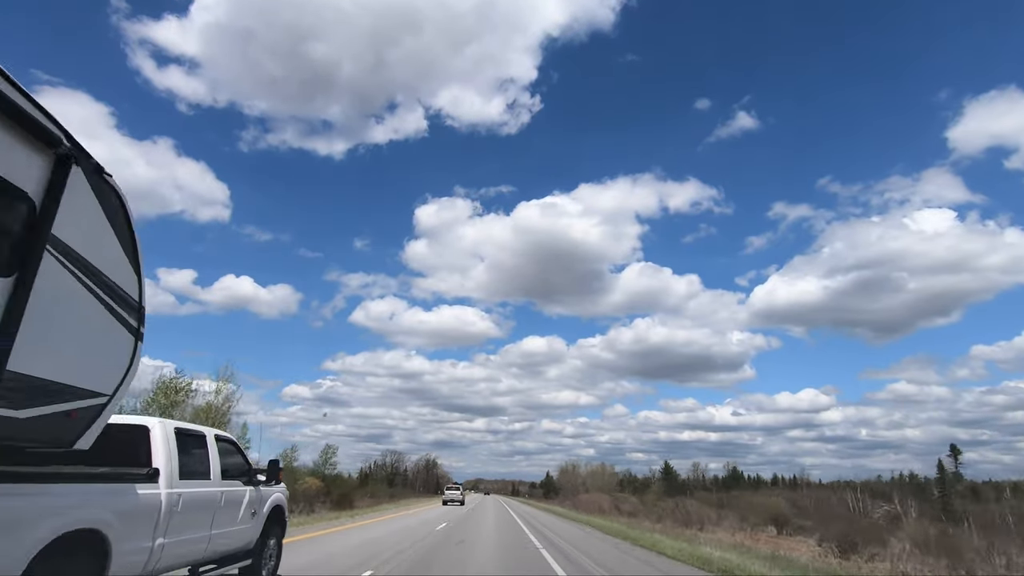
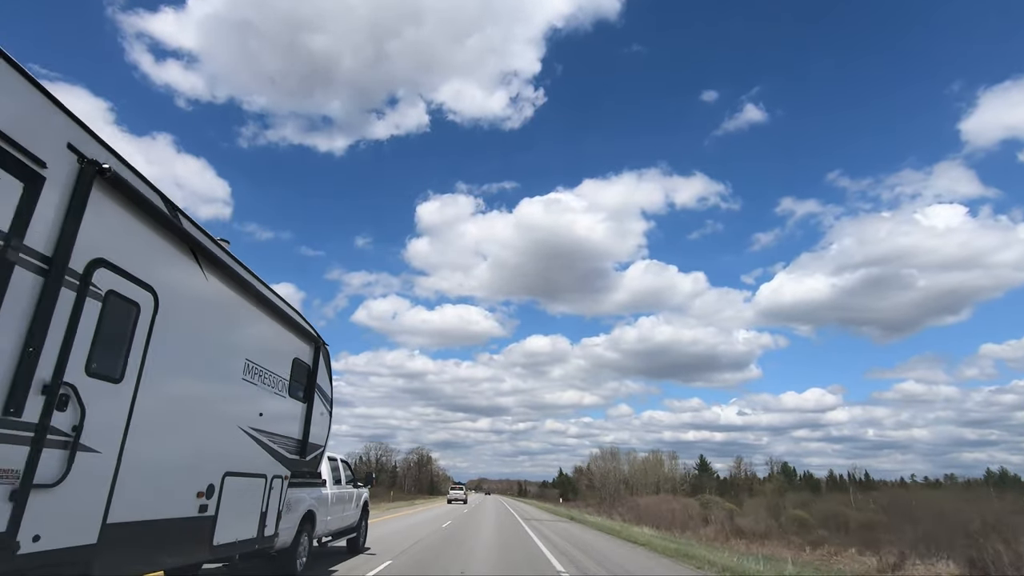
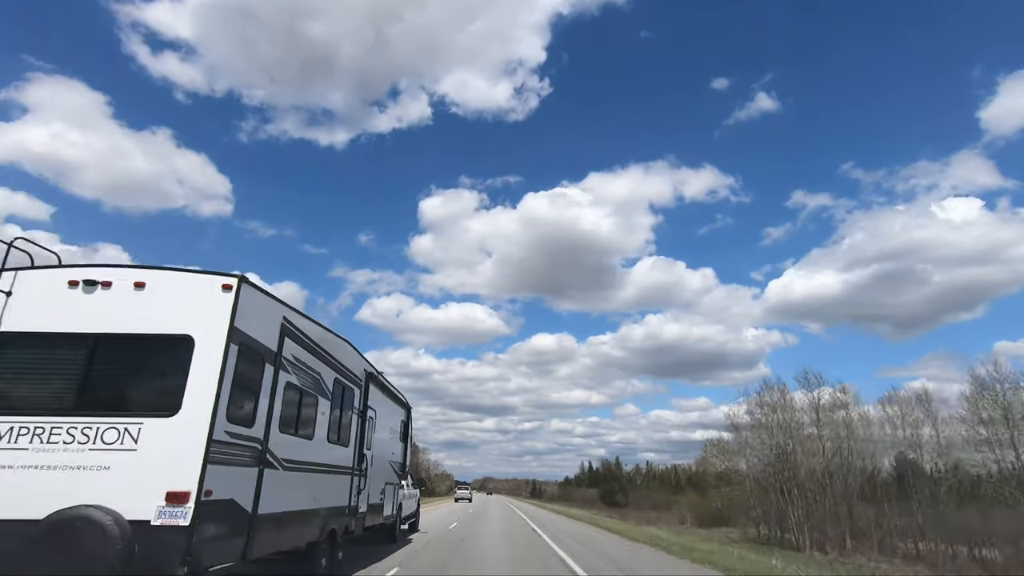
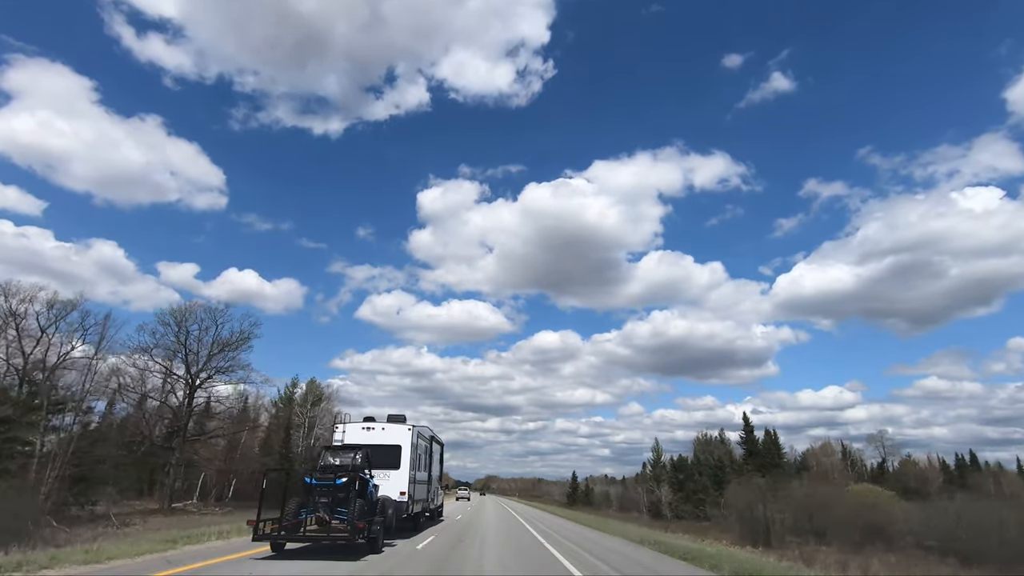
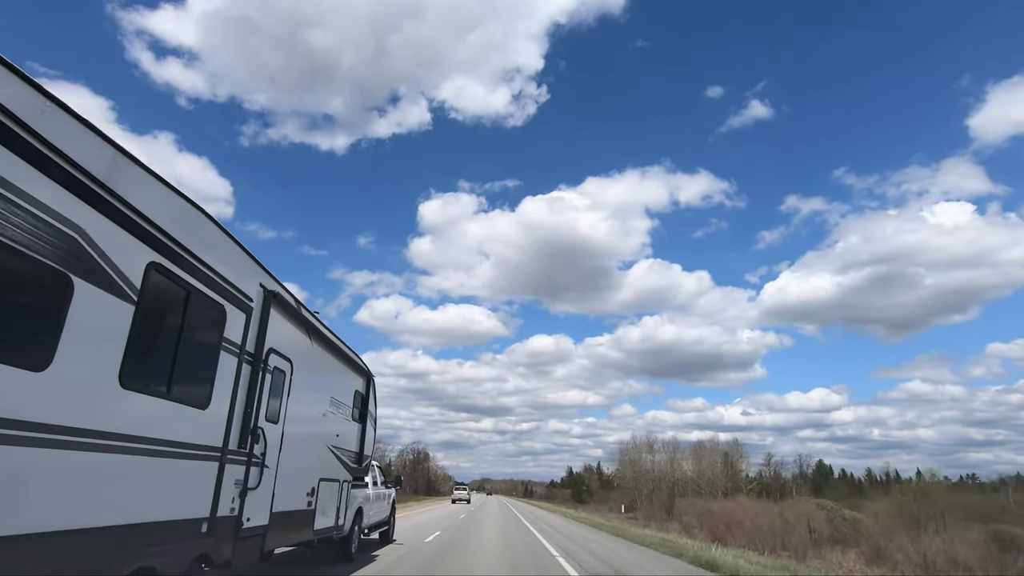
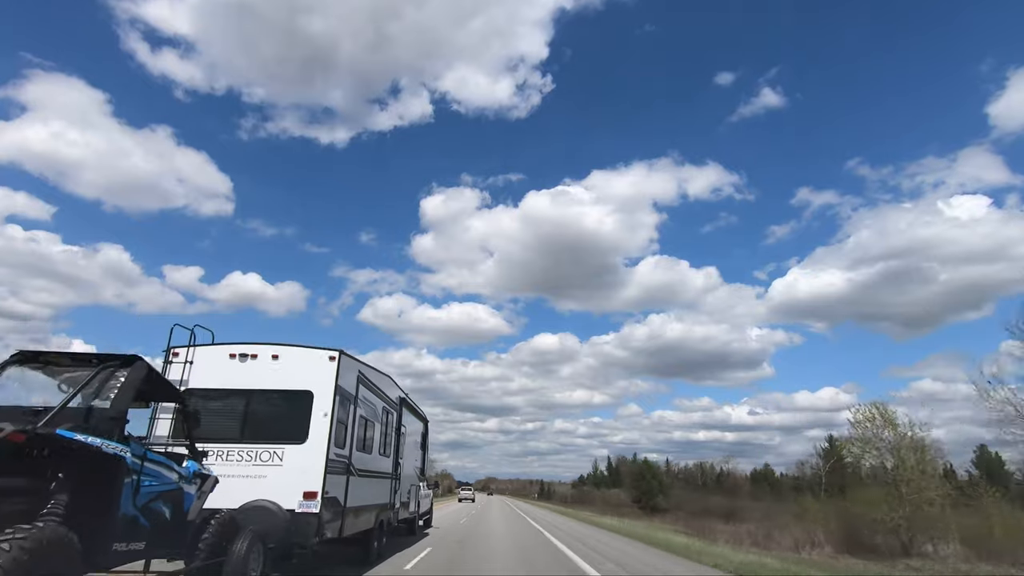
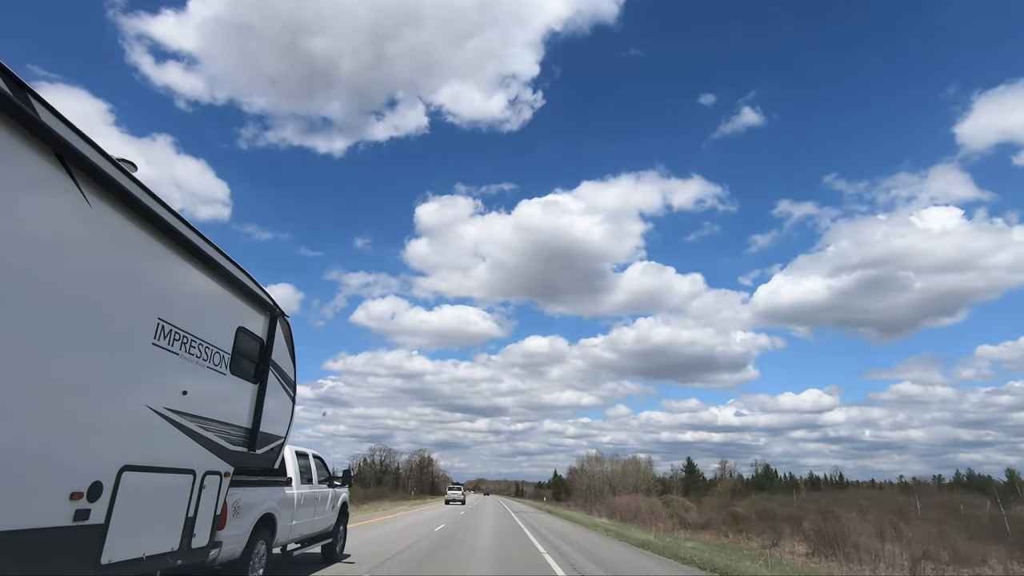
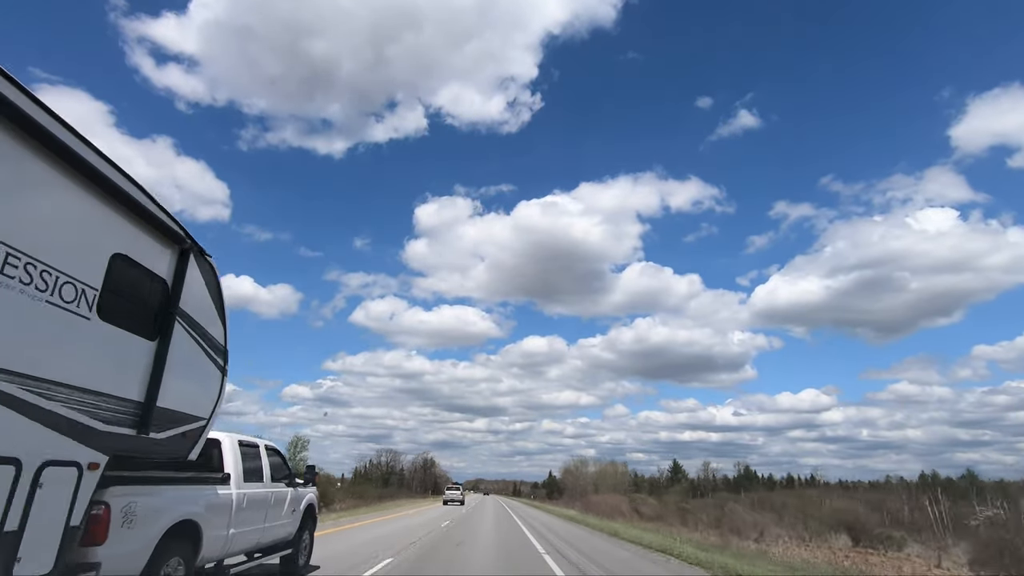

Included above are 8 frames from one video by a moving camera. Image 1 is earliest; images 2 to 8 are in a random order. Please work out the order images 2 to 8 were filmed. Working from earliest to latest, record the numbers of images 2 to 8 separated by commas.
8, 7, 2, 5, 3, 6, 4
